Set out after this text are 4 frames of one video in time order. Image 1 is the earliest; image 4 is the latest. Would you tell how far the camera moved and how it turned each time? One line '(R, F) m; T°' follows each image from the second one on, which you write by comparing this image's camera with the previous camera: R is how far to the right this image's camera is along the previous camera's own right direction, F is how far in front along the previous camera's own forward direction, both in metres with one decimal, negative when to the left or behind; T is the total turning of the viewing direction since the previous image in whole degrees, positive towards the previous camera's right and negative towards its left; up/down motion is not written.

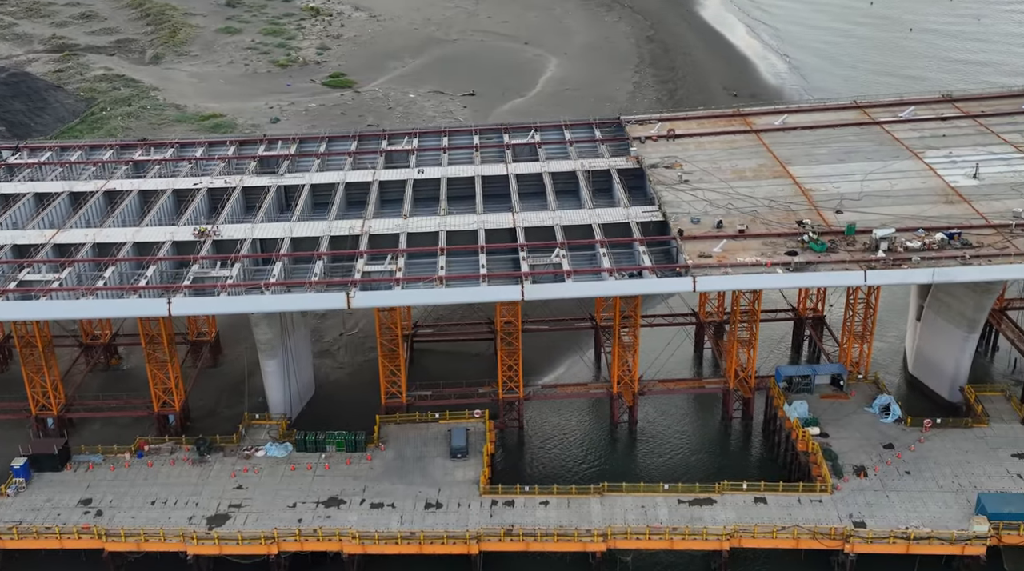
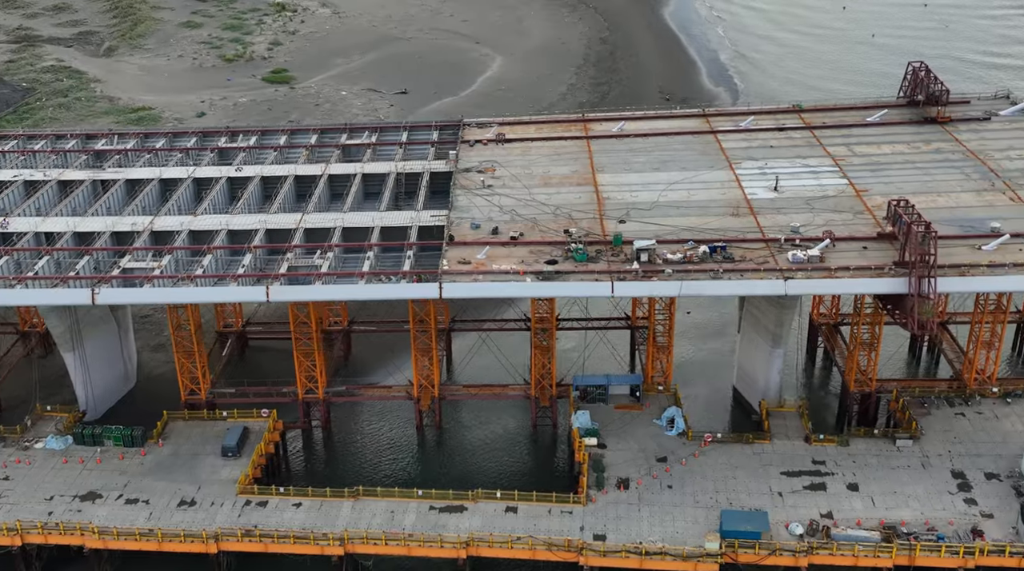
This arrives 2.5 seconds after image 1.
(+14.2, +0.4) m; -2°
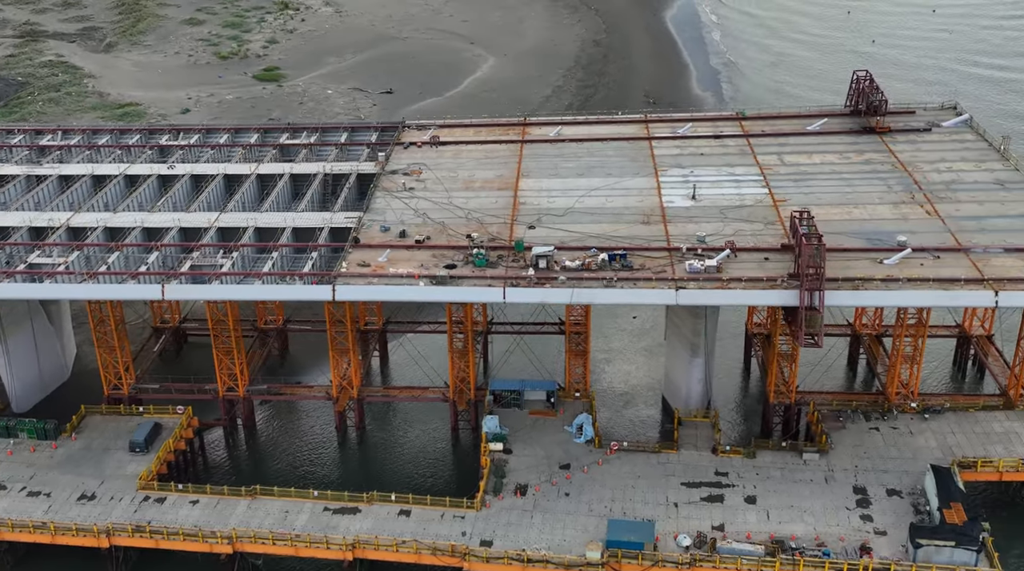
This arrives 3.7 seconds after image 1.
(+6.9, +0.1) m; -2°
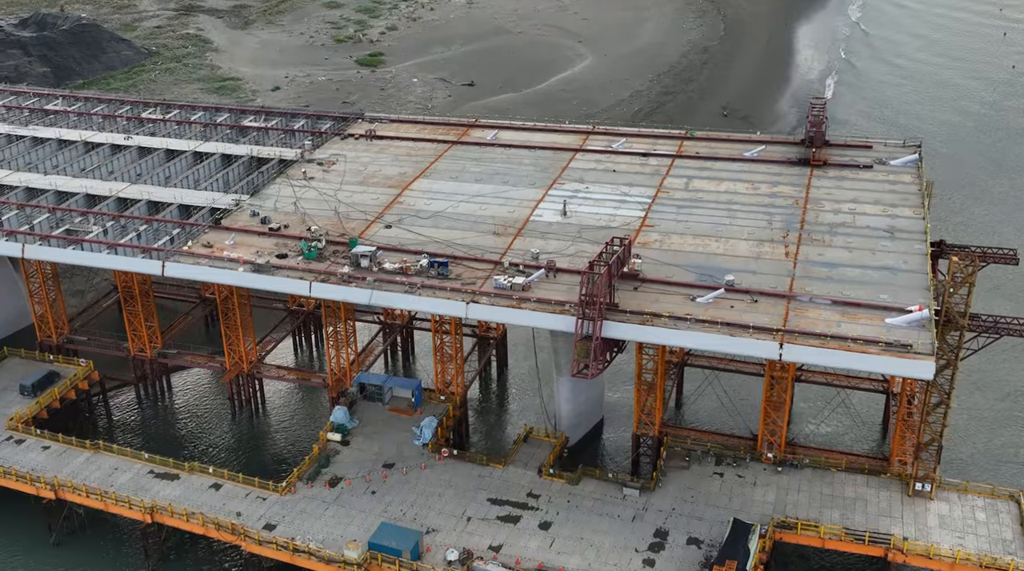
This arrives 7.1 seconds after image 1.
(+19.6, +1.8) m; -11°
